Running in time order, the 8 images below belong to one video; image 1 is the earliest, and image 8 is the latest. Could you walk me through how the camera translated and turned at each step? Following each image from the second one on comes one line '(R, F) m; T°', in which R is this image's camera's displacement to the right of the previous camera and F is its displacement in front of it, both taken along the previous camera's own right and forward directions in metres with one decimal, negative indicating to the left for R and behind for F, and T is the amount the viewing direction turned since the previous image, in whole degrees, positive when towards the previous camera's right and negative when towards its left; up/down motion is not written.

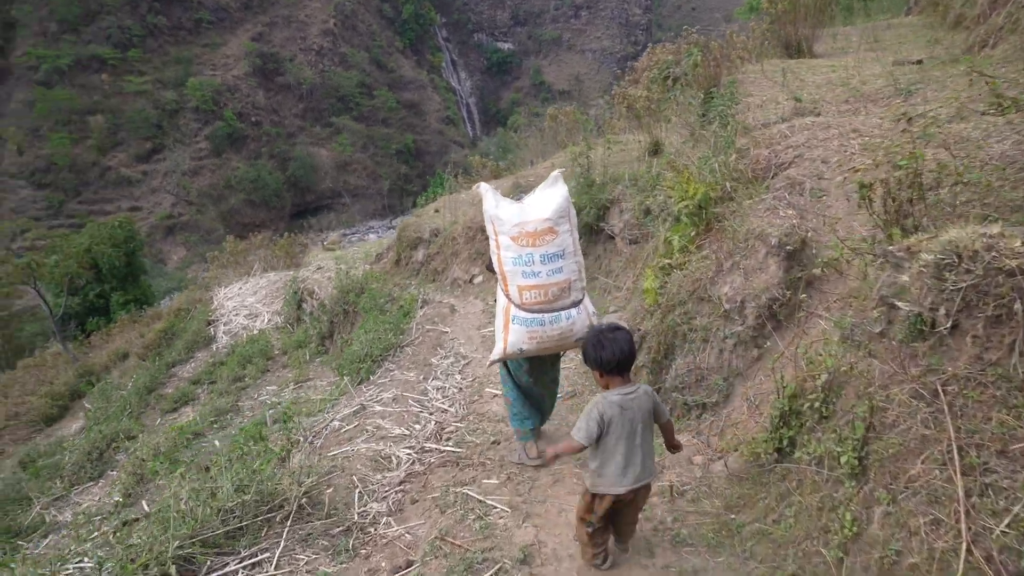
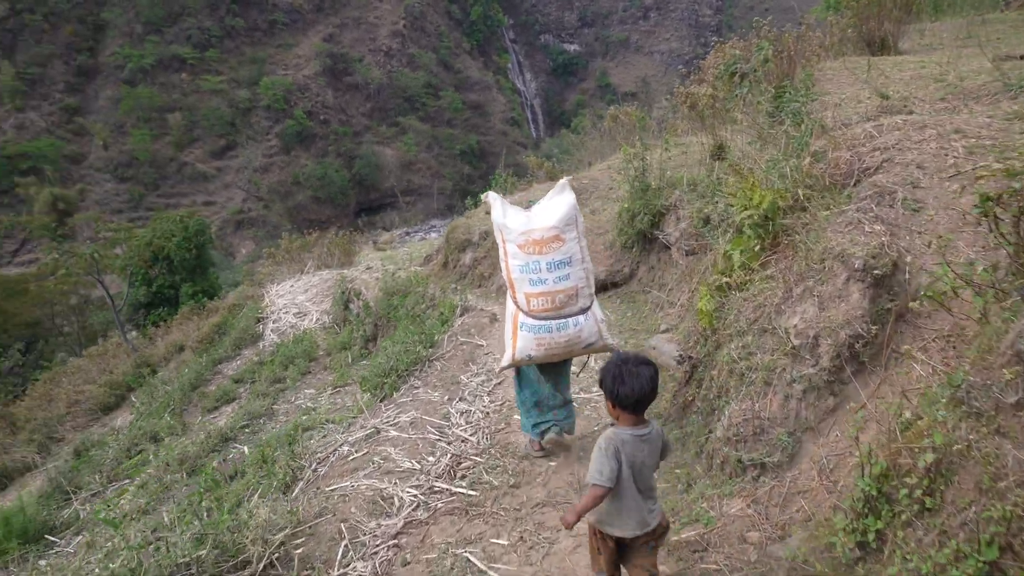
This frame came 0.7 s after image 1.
(+0.1, +0.4) m; -5°
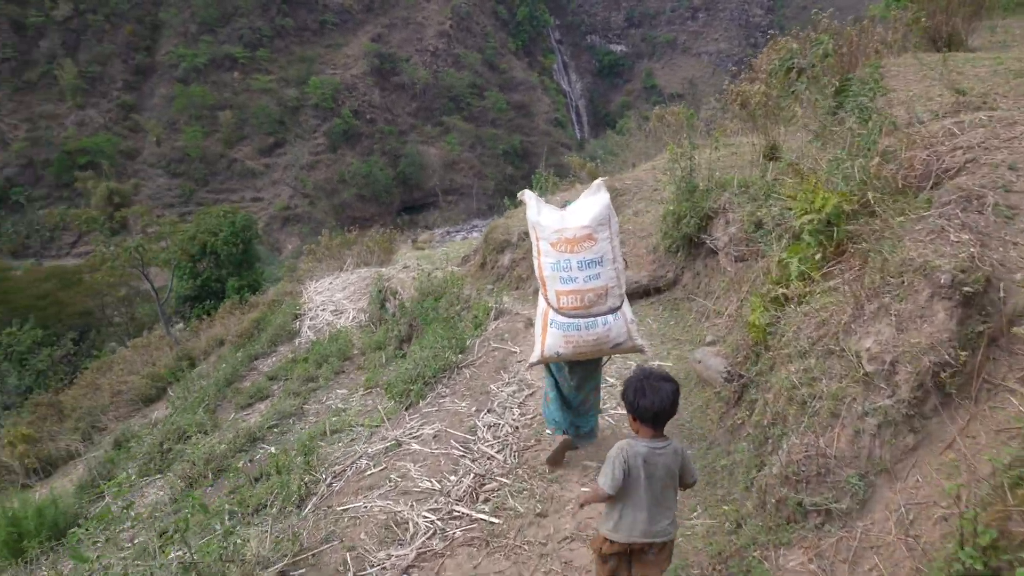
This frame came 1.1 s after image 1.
(0.0, +0.2) m; -3°
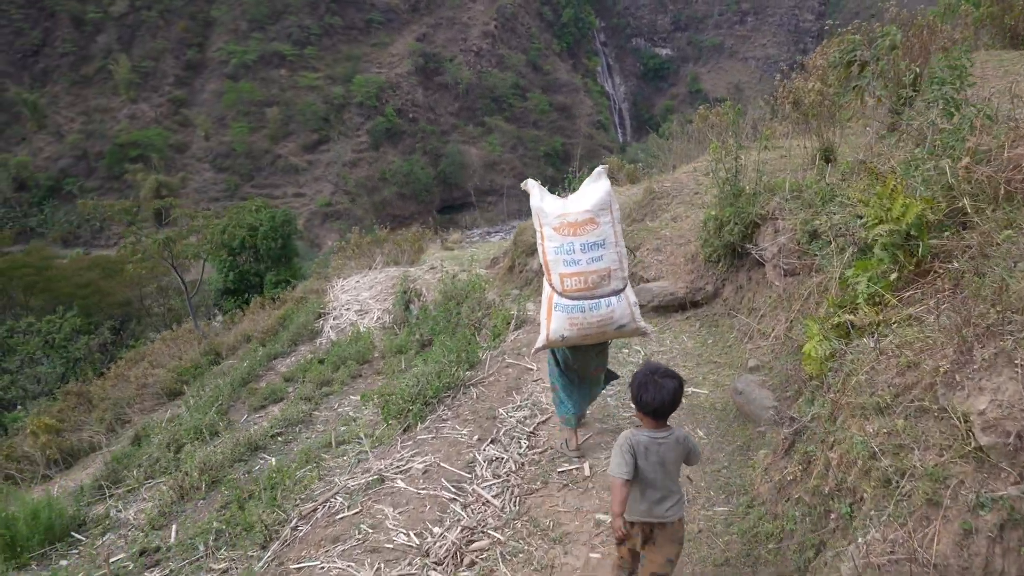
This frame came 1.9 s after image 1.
(+0.1, +0.4) m; -3°
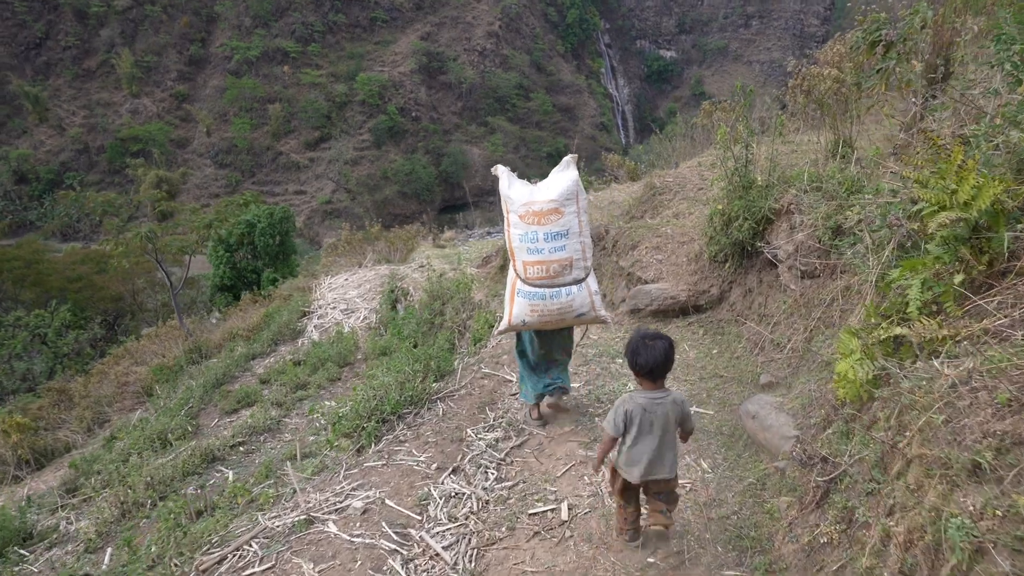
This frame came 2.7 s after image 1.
(+0.1, +0.5) m; 0°
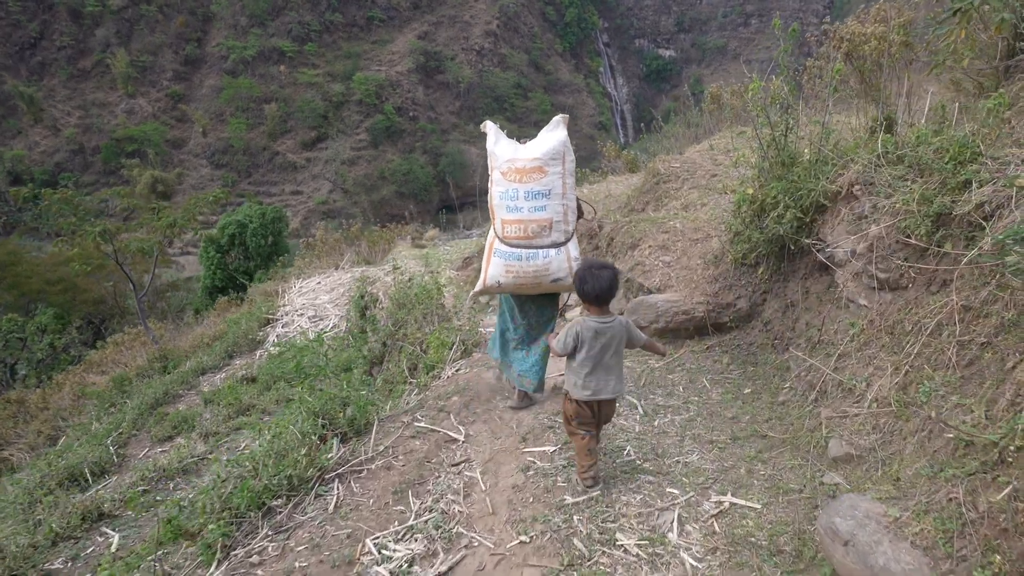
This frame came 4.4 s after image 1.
(+0.2, +1.0) m; 0°
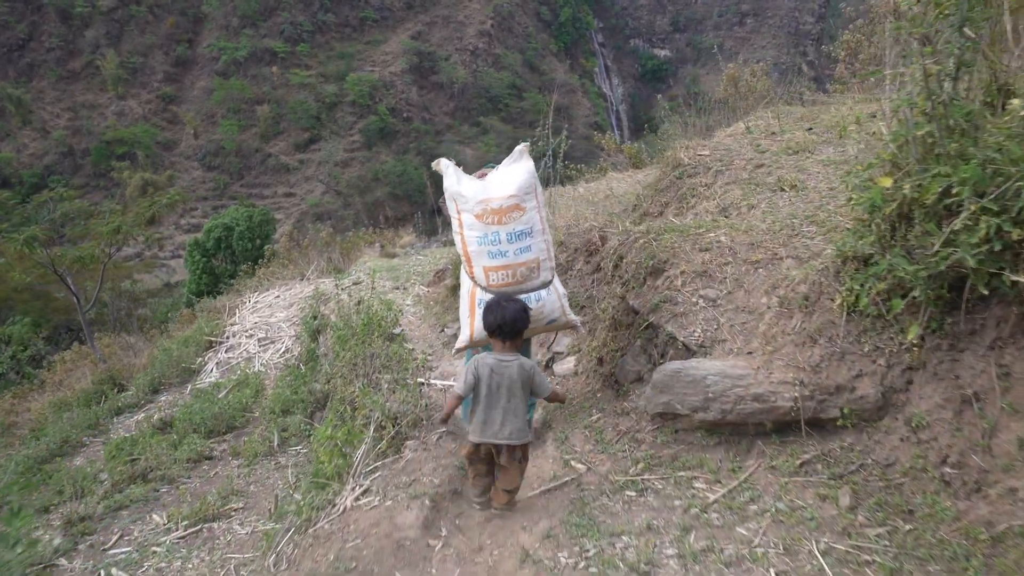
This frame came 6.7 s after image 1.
(+0.1, +1.4) m; 0°
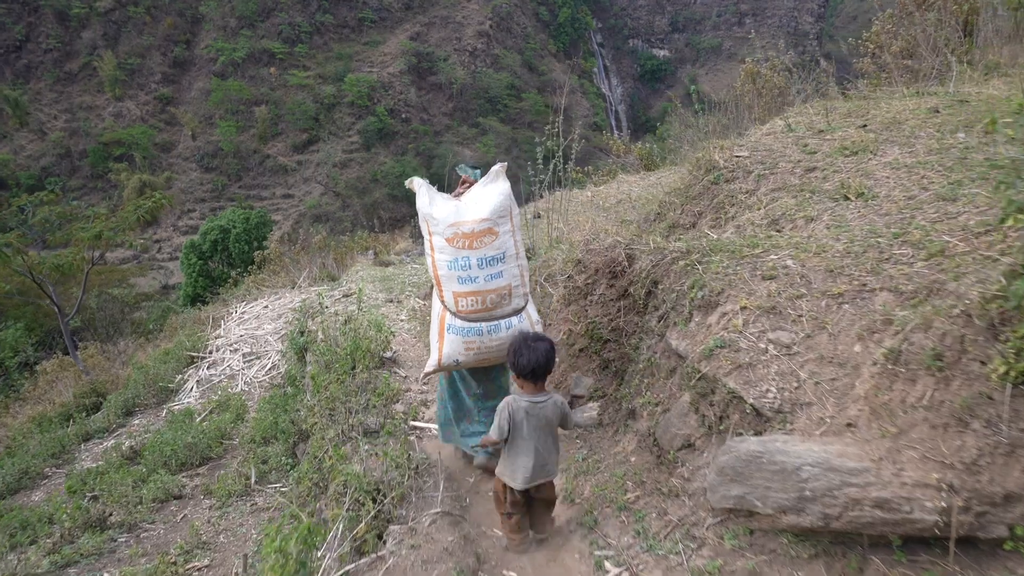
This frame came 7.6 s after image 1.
(0.0, +0.5) m; 0°
